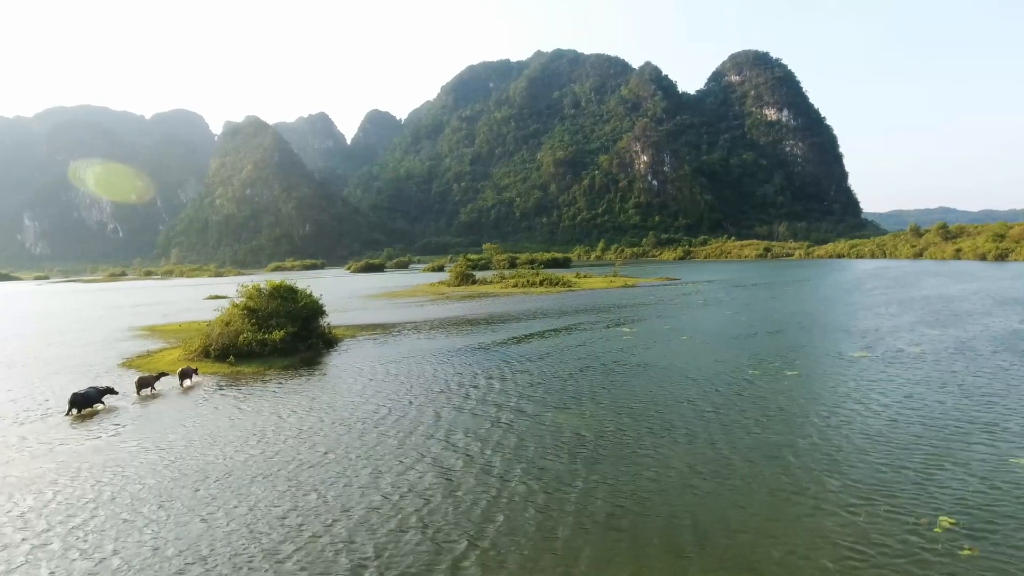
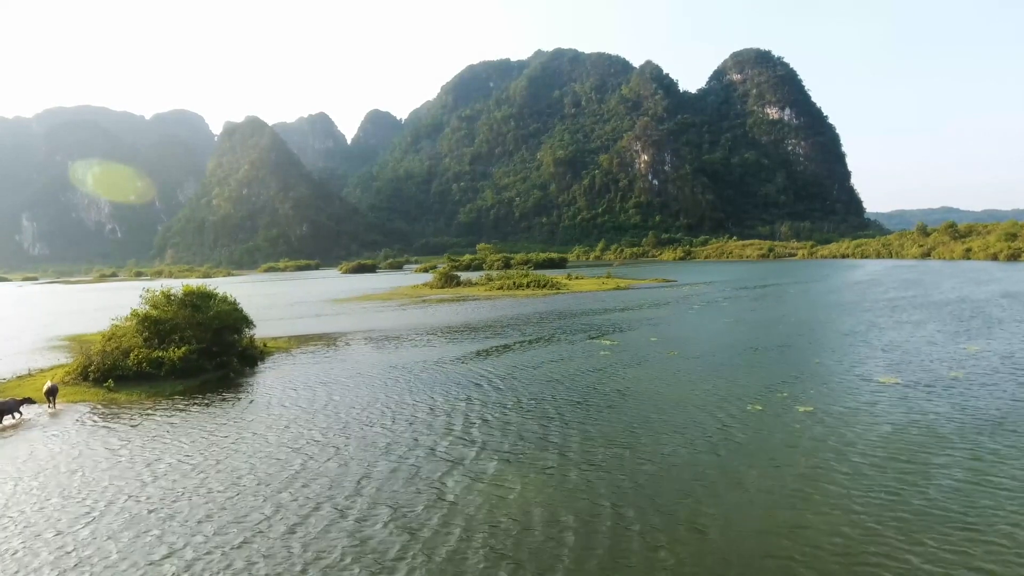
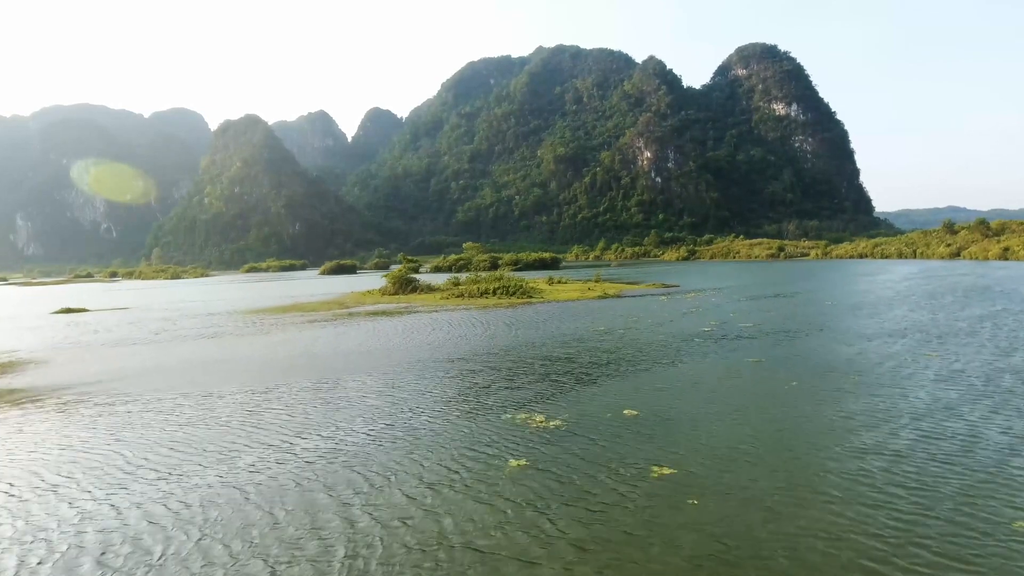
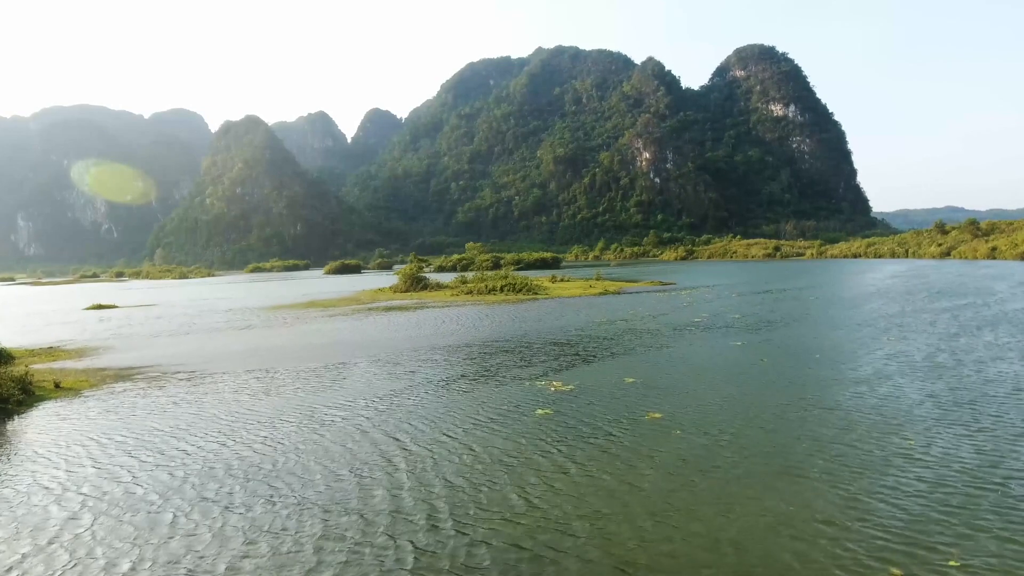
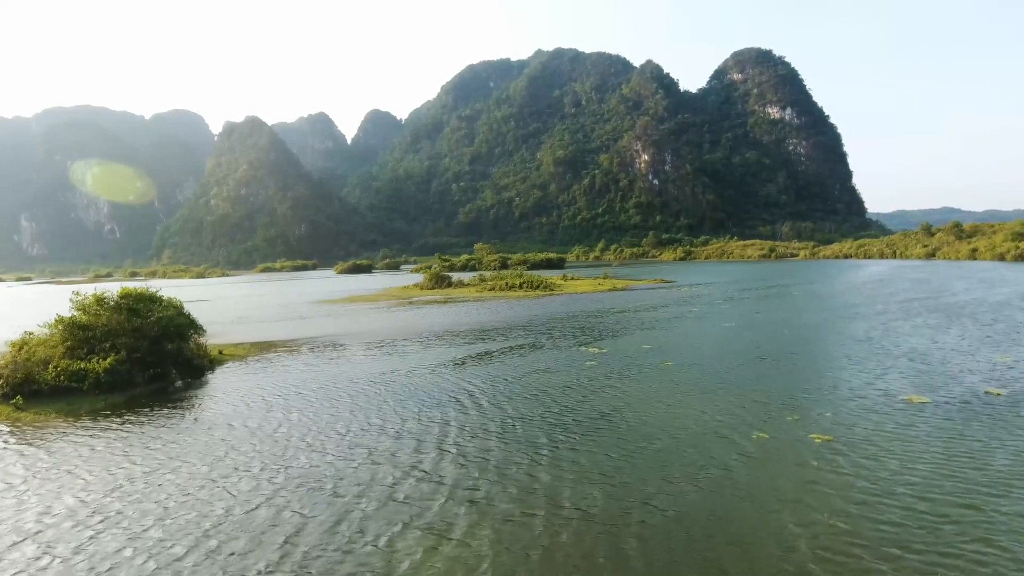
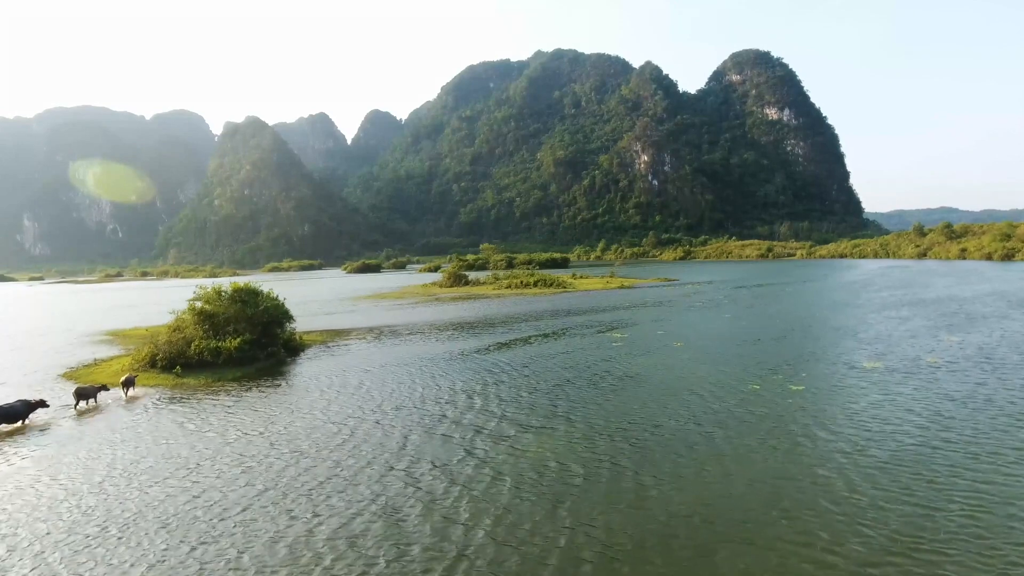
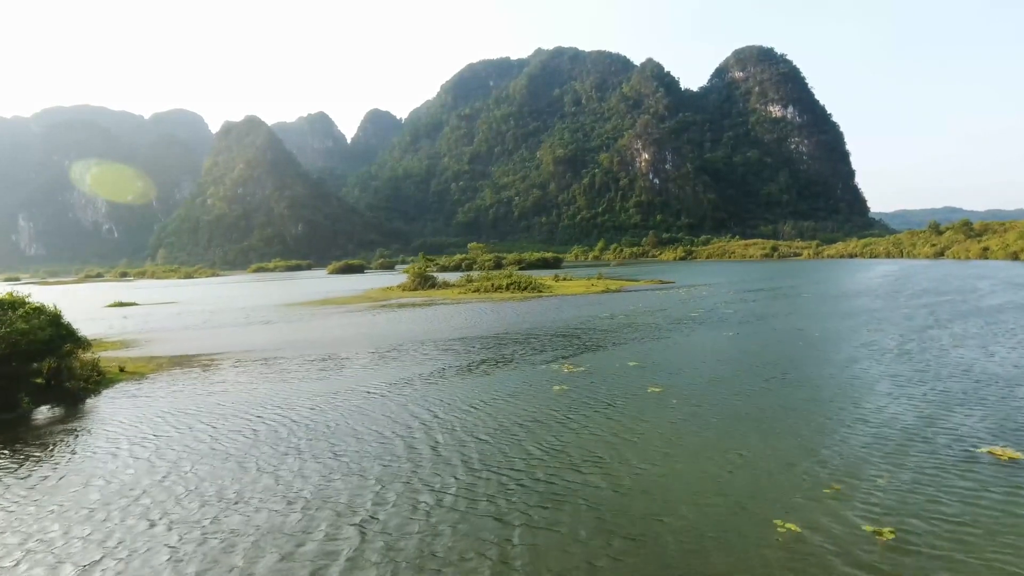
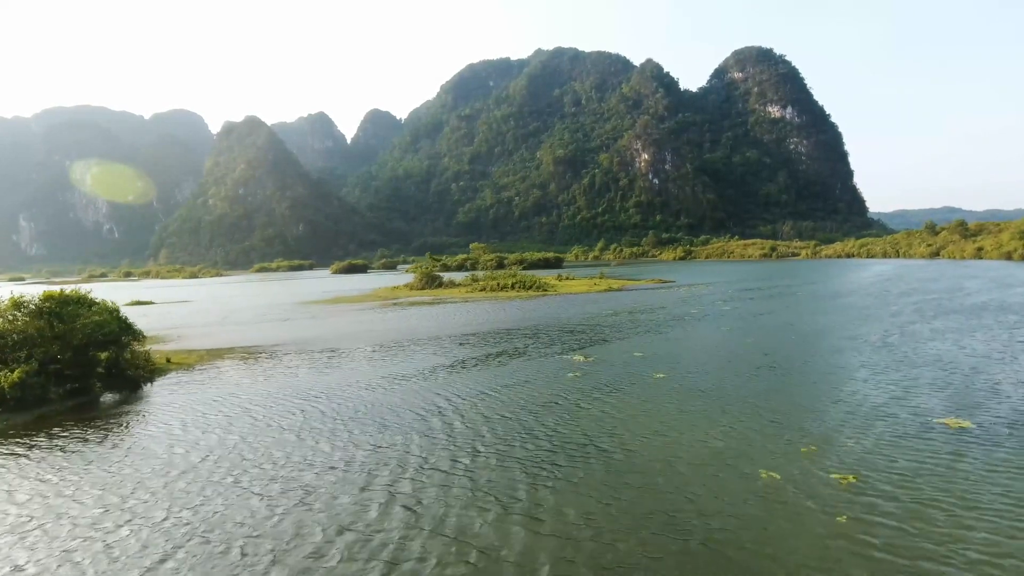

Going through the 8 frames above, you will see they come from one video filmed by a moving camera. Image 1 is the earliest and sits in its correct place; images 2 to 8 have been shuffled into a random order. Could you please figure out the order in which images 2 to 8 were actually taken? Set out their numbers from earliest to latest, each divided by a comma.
6, 2, 5, 8, 7, 4, 3
